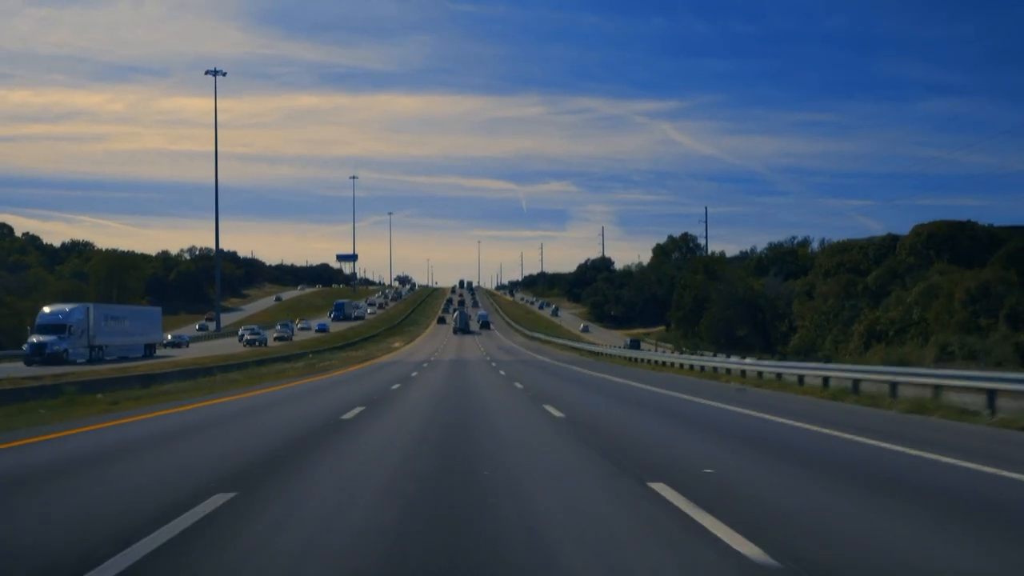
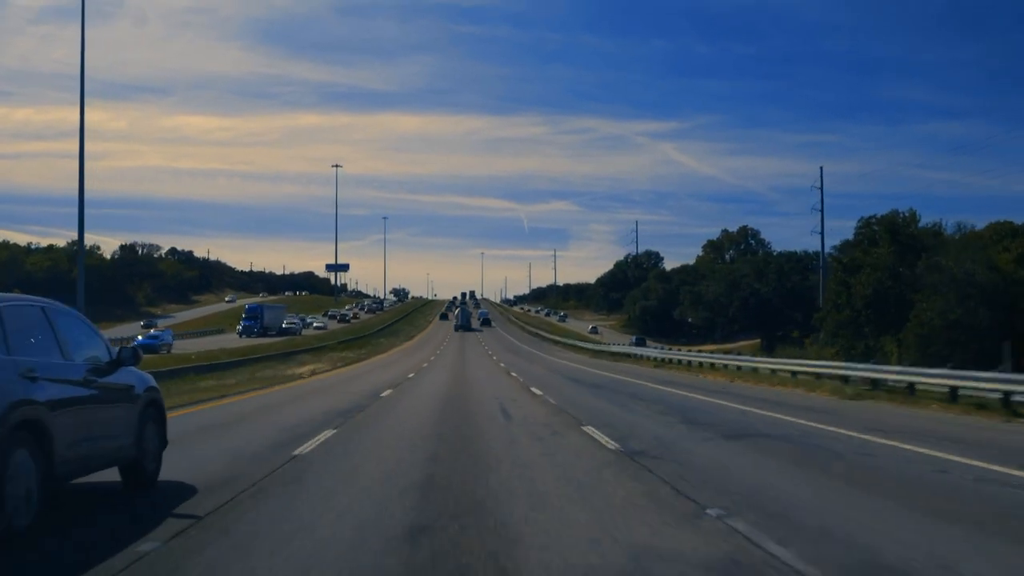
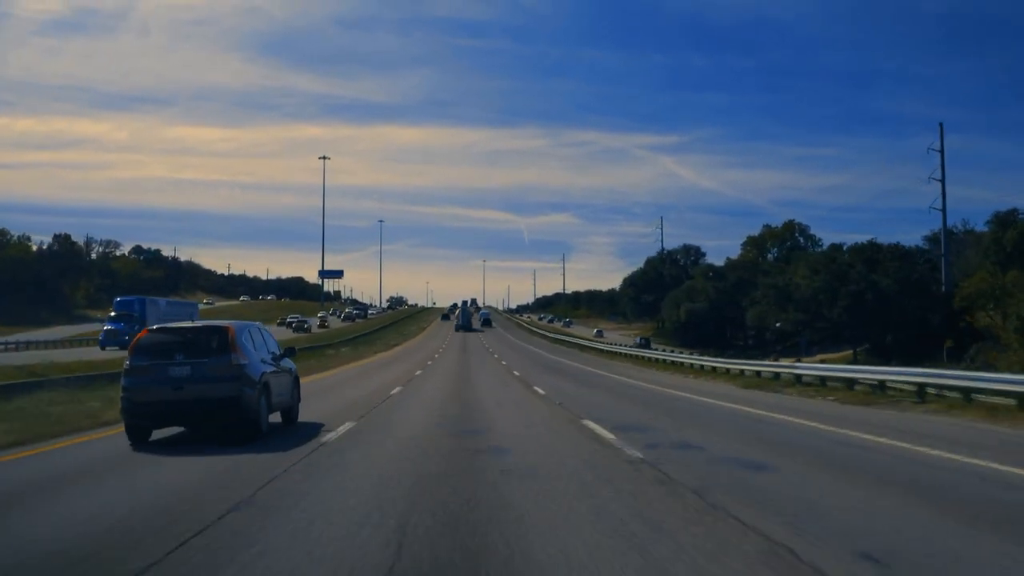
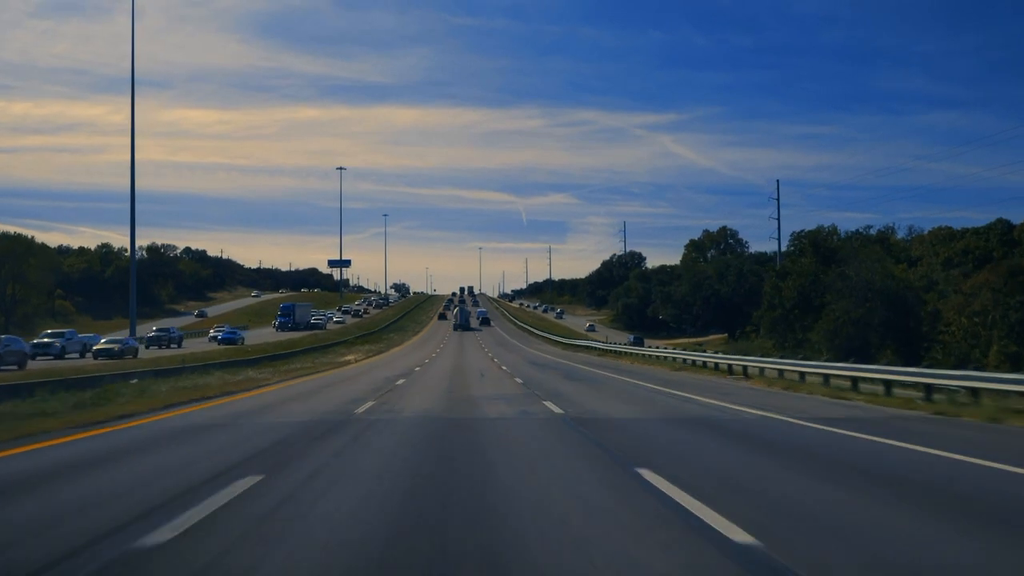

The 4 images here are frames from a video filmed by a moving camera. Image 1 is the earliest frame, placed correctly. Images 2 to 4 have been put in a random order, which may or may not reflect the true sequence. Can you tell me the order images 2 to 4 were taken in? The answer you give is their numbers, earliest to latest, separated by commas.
4, 2, 3
